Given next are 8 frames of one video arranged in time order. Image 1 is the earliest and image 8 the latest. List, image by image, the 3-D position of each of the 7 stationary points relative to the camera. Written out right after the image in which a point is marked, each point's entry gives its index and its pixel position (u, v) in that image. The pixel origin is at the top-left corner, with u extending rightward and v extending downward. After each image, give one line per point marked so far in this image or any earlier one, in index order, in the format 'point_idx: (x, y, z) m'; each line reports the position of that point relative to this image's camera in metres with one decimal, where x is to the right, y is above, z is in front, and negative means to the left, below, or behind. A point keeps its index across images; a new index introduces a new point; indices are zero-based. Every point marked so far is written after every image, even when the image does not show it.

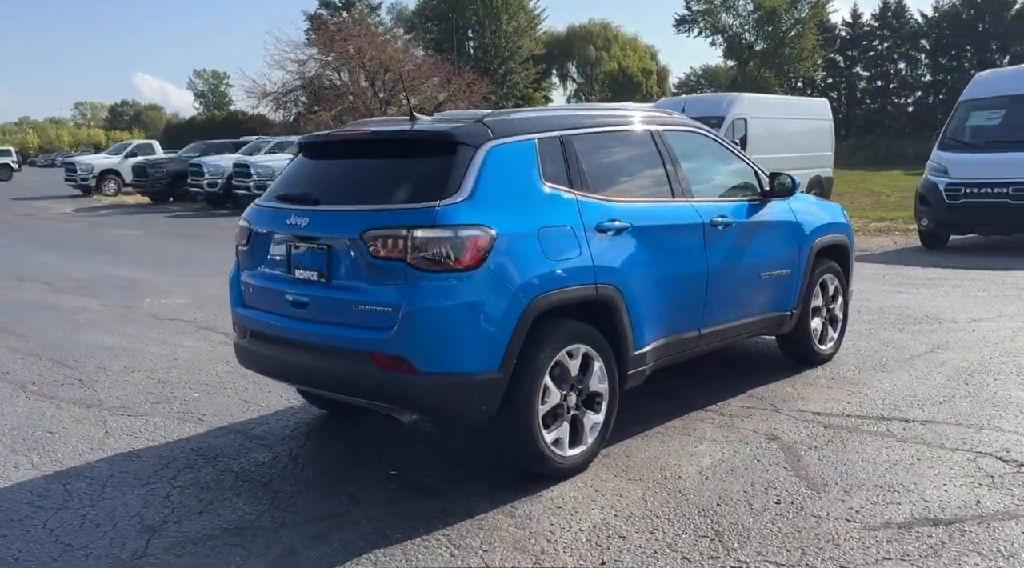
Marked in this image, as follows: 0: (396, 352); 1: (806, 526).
0: (-0.5, -0.3, +4.1) m
1: (+1.3, -1.0, +3.8) m
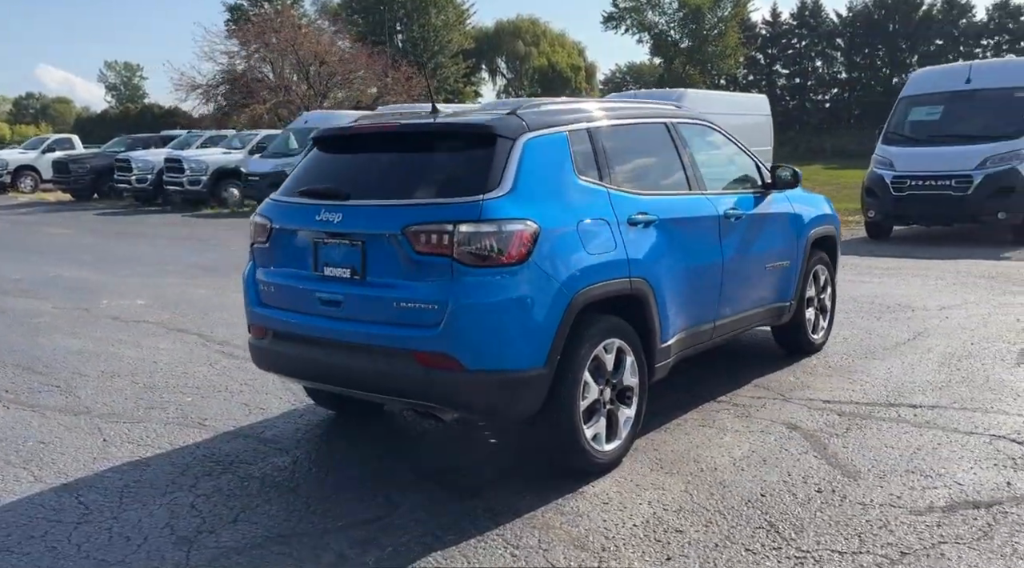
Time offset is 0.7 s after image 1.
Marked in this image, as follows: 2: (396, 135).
0: (-0.3, -0.3, +4.0) m
1: (+1.5, -1.0, +3.9) m
2: (-0.5, +0.8, +4.6) m
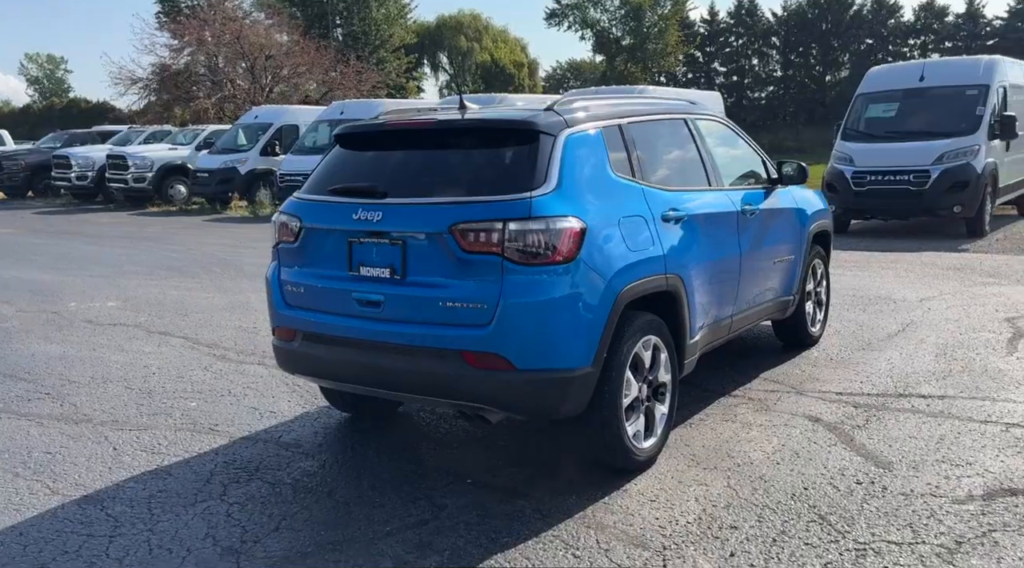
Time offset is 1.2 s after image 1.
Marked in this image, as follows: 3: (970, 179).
0: (-0.1, -0.3, +3.9) m
1: (+1.7, -1.0, +4.0) m
2: (-0.4, +0.8, +4.5) m
3: (+6.4, +1.5, +12.5) m
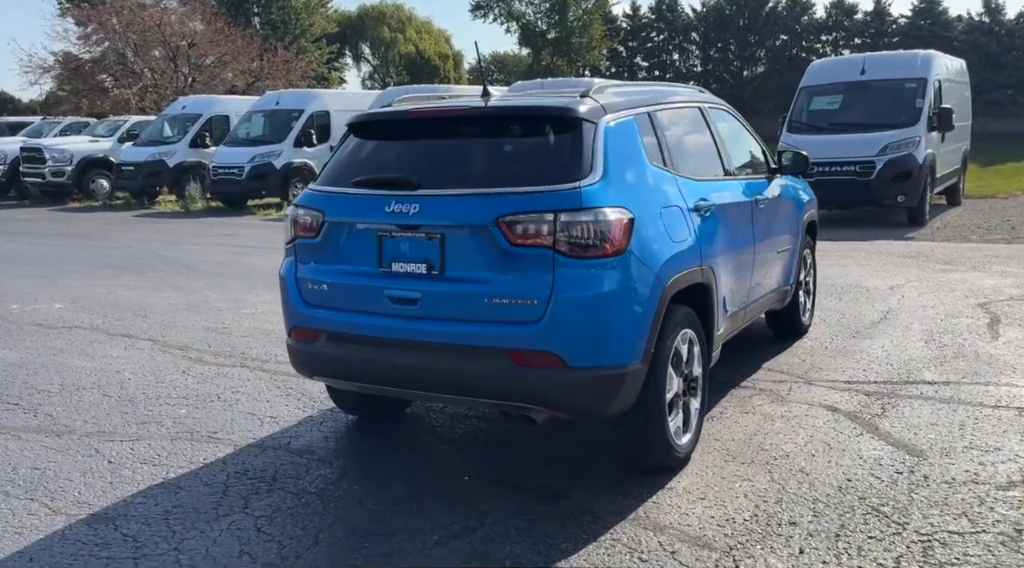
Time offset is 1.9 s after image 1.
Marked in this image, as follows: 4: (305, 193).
0: (+0.1, -0.3, +3.8) m
1: (+1.9, -0.9, +4.0) m
2: (-0.2, +0.8, +4.3) m
3: (+5.8, +1.7, +12.9) m
4: (-1.0, +0.5, +4.5) m
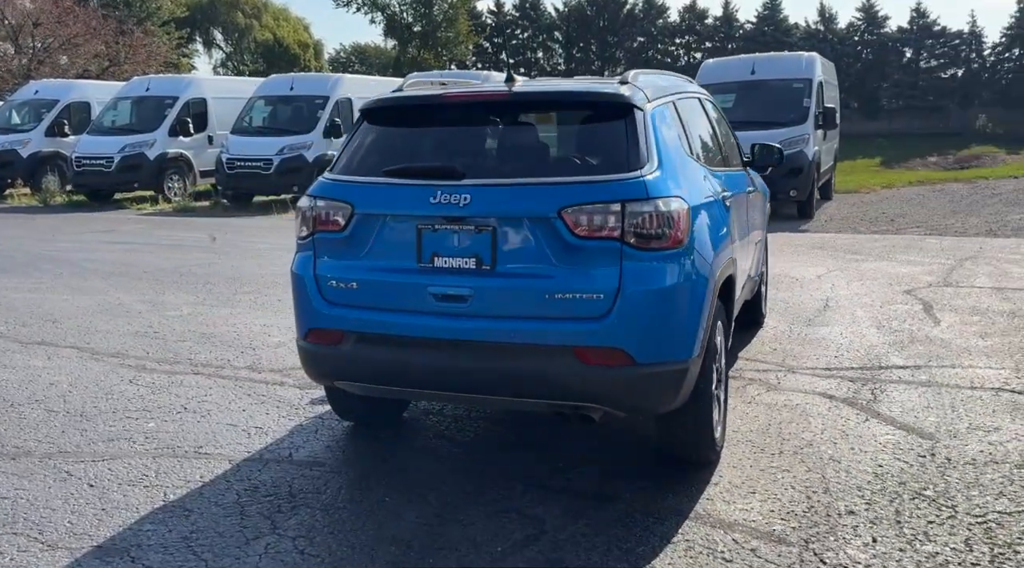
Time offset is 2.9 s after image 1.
0: (+0.4, -0.2, +3.6) m
1: (+2.1, -0.9, +4.2) m
2: (-0.1, +0.8, +4.0) m
3: (+4.4, +1.8, +13.5) m
4: (-0.9, +0.5, +4.1) m
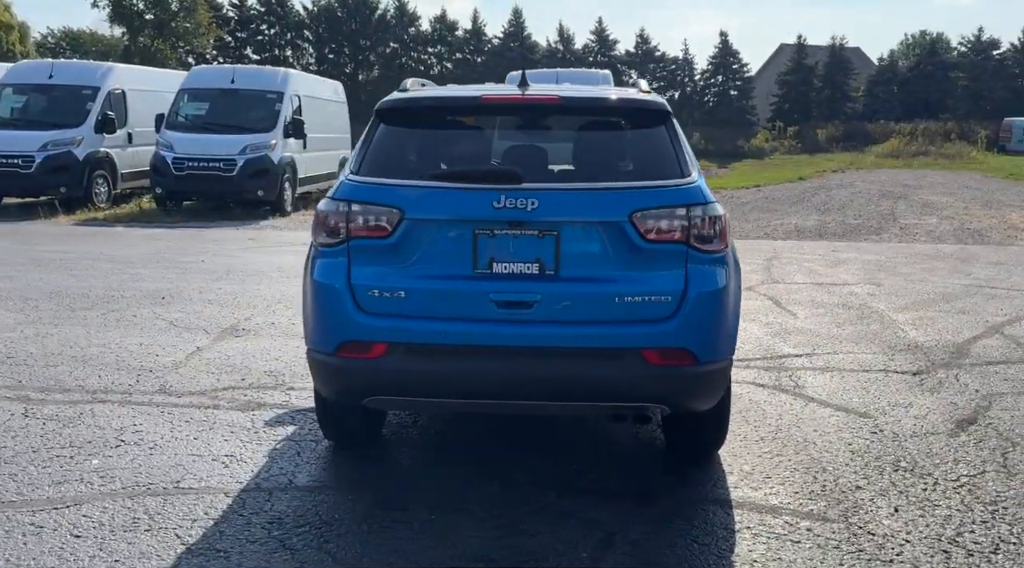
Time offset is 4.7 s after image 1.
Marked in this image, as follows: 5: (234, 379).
0: (+0.7, -0.3, +3.7) m
1: (+2.2, -0.9, +4.8) m
2: (+0.1, +0.8, +4.0) m
3: (+1.4, +1.8, +14.4) m
4: (-0.7, +0.4, +3.8) m
5: (-1.8, -0.6, +5.7) m
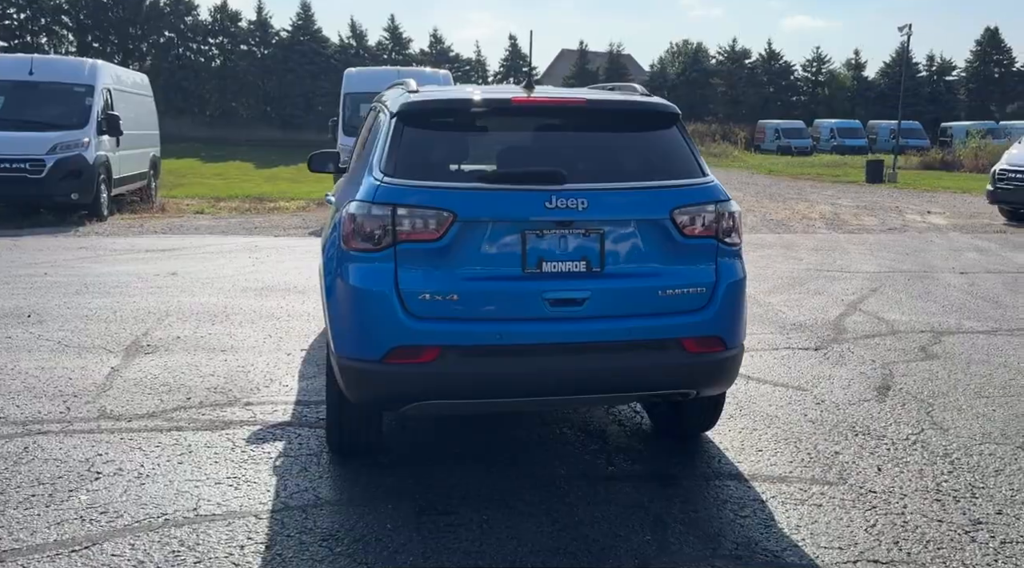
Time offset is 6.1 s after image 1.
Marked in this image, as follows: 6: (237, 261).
0: (+0.9, -0.2, +4.0) m
1: (+2.1, -0.8, +5.4) m
2: (+0.2, +0.8, +4.1) m
3: (-1.1, +1.8, +14.5) m
4: (-0.5, +0.4, +3.7) m
5: (-2.0, -0.7, +5.3) m
6: (-3.1, +0.3, +10.2) m
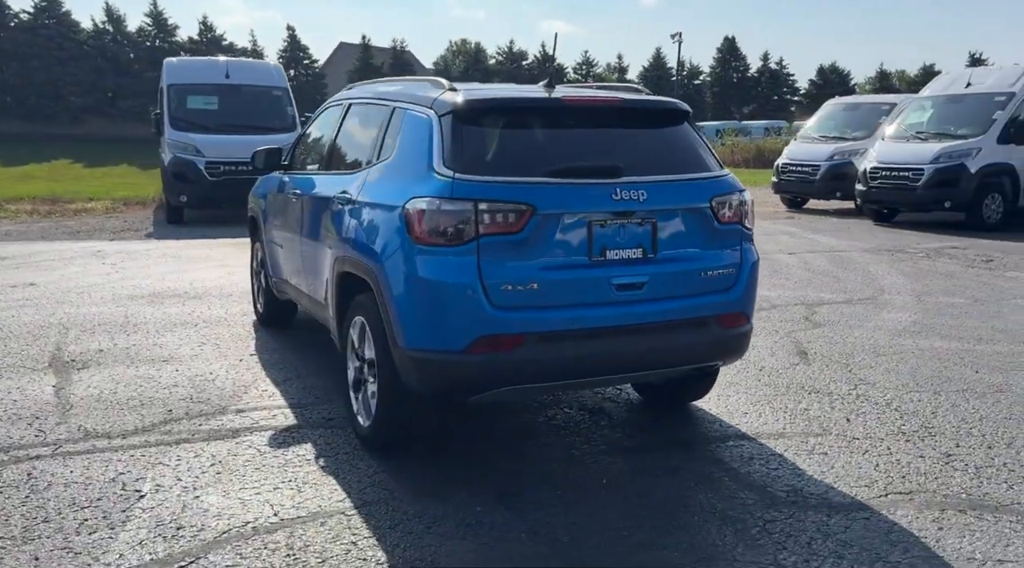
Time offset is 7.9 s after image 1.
0: (+1.1, -0.1, +4.4) m
1: (+1.9, -0.6, +6.1) m
2: (+0.4, +0.9, +4.4) m
3: (-3.6, +1.8, +14.1) m
4: (-0.2, +0.4, +3.8) m
5: (-1.9, -0.7, +5.0) m
6: (-4.4, +0.2, +9.4) m
